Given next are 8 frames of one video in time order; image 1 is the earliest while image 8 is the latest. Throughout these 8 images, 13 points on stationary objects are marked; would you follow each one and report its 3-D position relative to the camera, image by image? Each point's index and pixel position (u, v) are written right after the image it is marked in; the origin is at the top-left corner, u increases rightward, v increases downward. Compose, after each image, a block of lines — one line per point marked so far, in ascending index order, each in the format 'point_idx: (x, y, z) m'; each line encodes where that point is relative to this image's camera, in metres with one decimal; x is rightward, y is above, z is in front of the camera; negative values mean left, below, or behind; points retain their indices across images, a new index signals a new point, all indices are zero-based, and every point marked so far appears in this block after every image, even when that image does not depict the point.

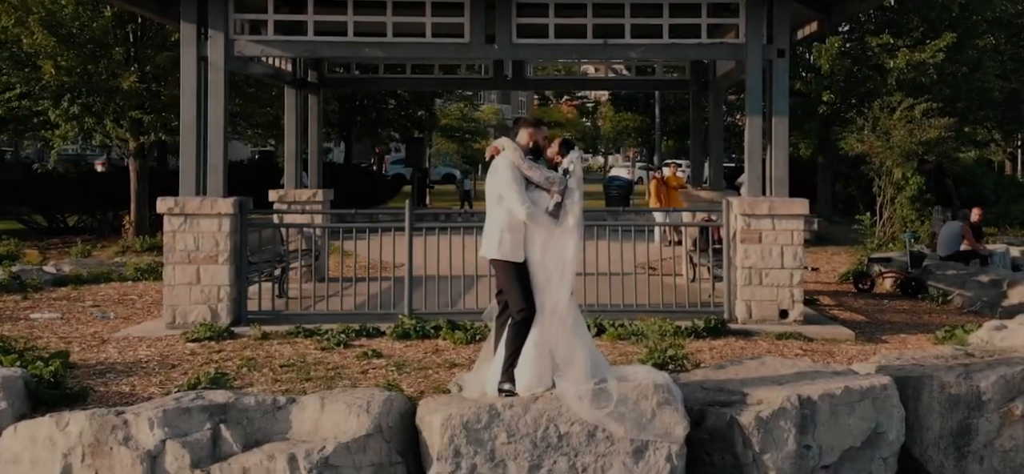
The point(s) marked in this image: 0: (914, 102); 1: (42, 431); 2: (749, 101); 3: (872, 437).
0: (+6.1, +2.0, +15.8) m
1: (-2.3, -0.9, +5.0) m
2: (+1.9, +1.1, +8.5) m
3: (+1.8, -1.0, +5.2) m
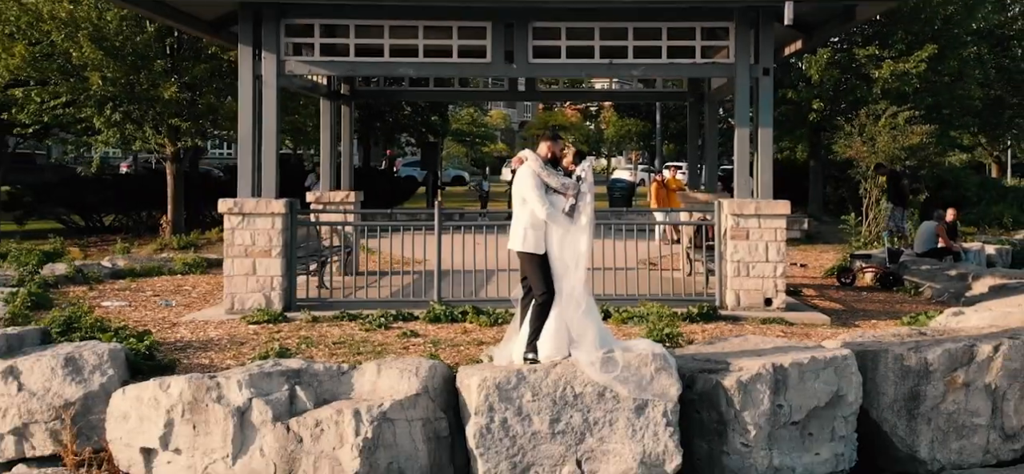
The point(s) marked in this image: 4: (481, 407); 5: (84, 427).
0: (+6.3, +2.1, +16.8) m
1: (-2.1, -0.9, +6.0) m
2: (+2.1, +1.1, +9.6) m
3: (+2.0, -1.0, +6.2) m
4: (-0.2, -1.0, +5.9) m
5: (-2.6, -1.2, +6.3) m
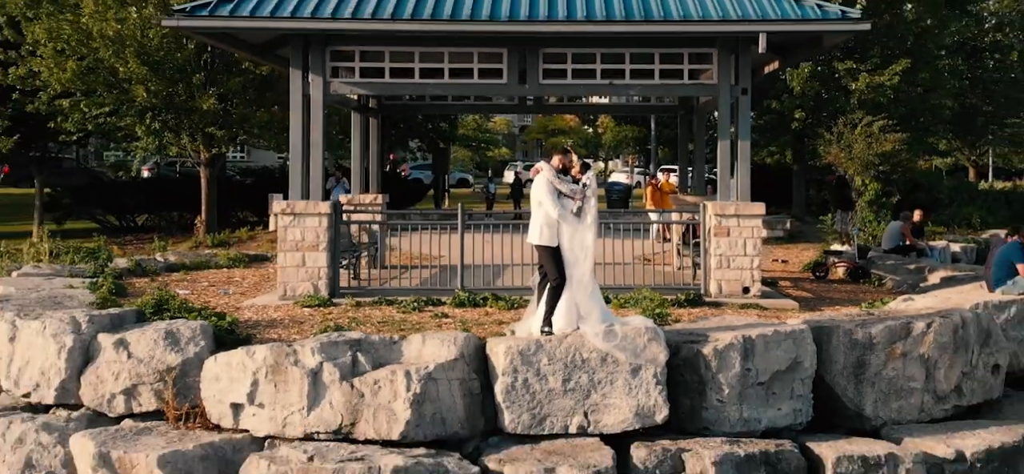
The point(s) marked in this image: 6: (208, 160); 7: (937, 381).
0: (+6.4, +2.1, +18.3) m
1: (-2.0, -0.9, +7.4) m
2: (+2.2, +1.2, +11.0) m
3: (+2.1, -0.9, +7.7) m
4: (0.0, -0.9, +7.3) m
5: (-2.4, -1.1, +7.7) m
6: (-5.5, +1.4, +18.7) m
7: (+3.3, -1.1, +8.1) m
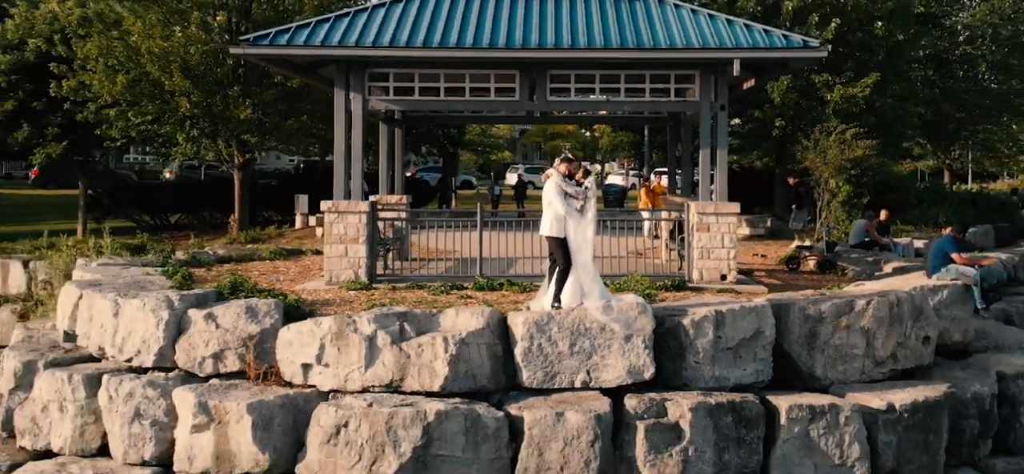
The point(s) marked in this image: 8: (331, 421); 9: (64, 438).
0: (+6.5, +2.1, +20.1) m
1: (-1.8, -0.8, +9.2) m
2: (+2.4, +1.2, +12.8) m
3: (+2.3, -0.9, +9.5) m
4: (+0.1, -0.9, +9.1) m
5: (-2.3, -1.1, +9.5) m
6: (-5.4, +1.5, +20.4) m
7: (+3.5, -1.1, +9.9) m
8: (-1.5, -1.5, +8.7) m
9: (-4.1, -1.9, +9.6) m
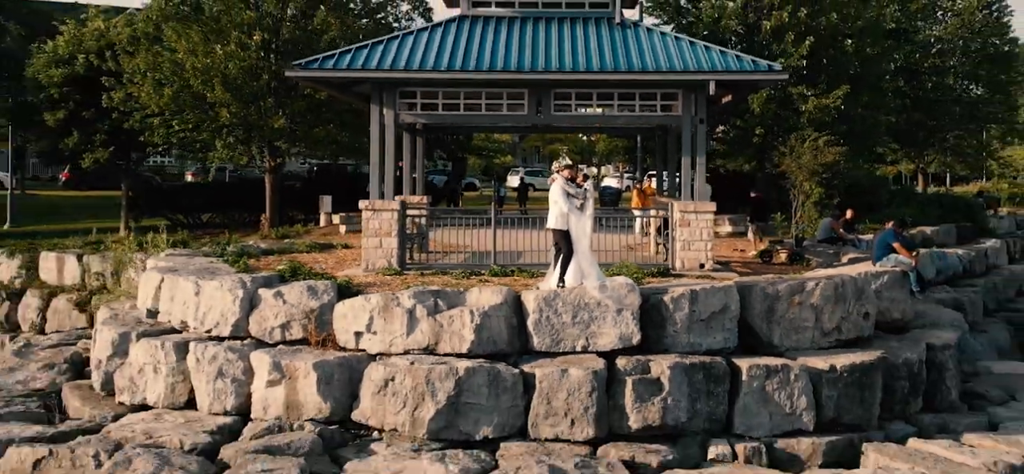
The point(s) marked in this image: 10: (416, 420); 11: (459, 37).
0: (+6.6, +2.2, +22.3) m
1: (-1.7, -0.7, +11.4) m
2: (+2.5, +1.3, +14.9) m
3: (+2.4, -0.8, +11.6) m
4: (+0.3, -0.8, +11.2) m
5: (-2.2, -1.0, +11.6) m
6: (-5.2, +1.5, +22.6) m
7: (+3.6, -1.0, +12.1) m
8: (-1.4, -1.4, +10.8) m
9: (-4.0, -1.8, +11.7) m
10: (-1.0, -1.9, +10.7) m
11: (-0.8, +2.9, +15.3) m
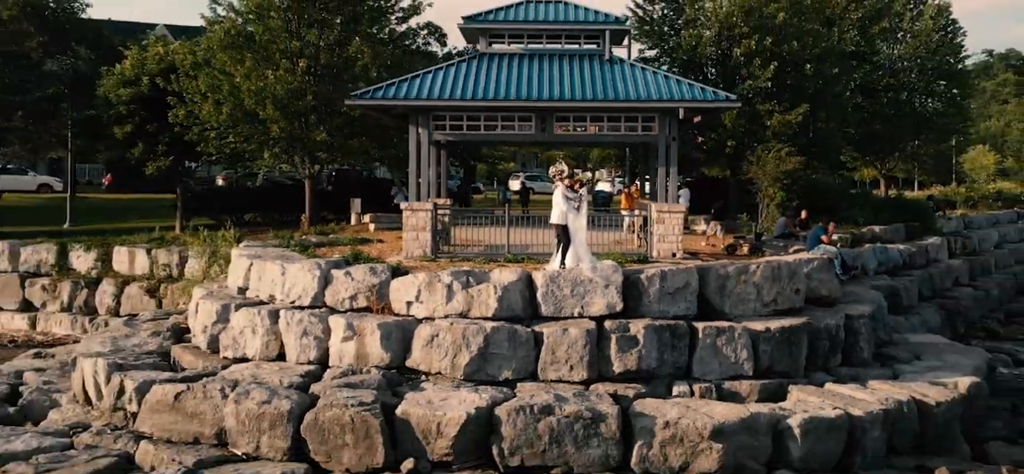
0: (+6.7, +2.3, +26.0) m
1: (-1.5, -0.6, +15.0) m
2: (+2.7, +1.4, +18.6) m
3: (+2.6, -0.7, +15.3) m
4: (+0.5, -0.7, +14.9) m
5: (-2.0, -0.9, +15.2) m
6: (-5.1, +1.6, +26.2) m
7: (+3.8, -0.9, +15.7) m
8: (-1.2, -1.3, +14.5) m
9: (-3.8, -1.7, +15.3) m
10: (-0.8, -1.8, +14.3) m
11: (-0.6, +3.0, +19.0) m
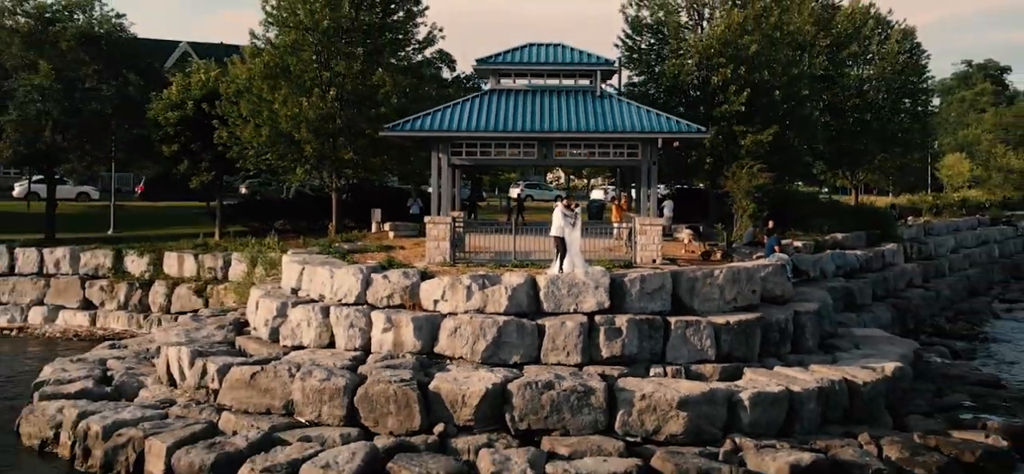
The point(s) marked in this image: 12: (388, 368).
0: (+6.8, +2.1, +29.4) m
1: (-1.4, -0.8, +18.4) m
2: (+2.8, +1.2, +22.0) m
3: (+2.7, -0.9, +18.7) m
4: (+0.6, -0.9, +18.3) m
5: (-1.8, -1.0, +18.7) m
6: (-5.0, +1.4, +29.6) m
7: (+4.0, -1.1, +19.2) m
8: (-1.0, -1.5, +17.9) m
9: (-3.7, -1.8, +18.7) m
10: (-0.6, -1.9, +17.7) m
11: (-0.5, +2.8, +22.4) m
12: (-2.0, -2.2, +17.1) m
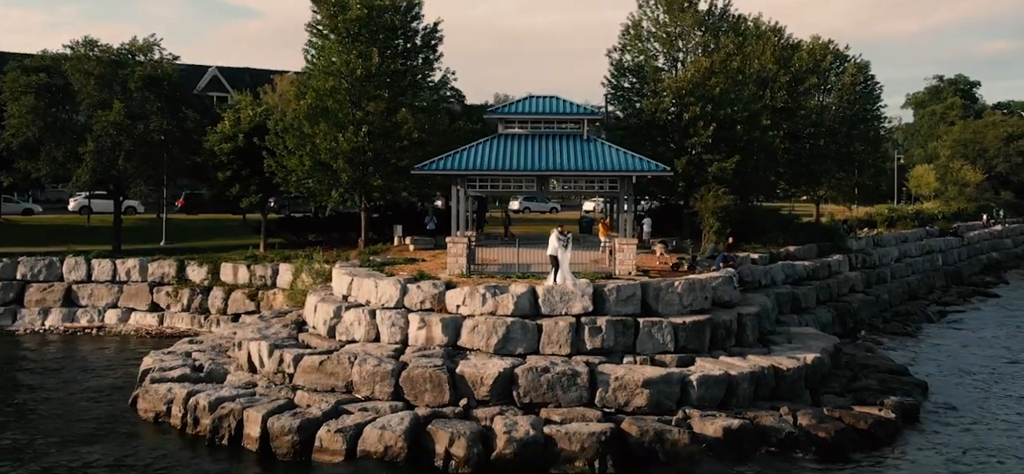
0: (+6.9, +1.6, +34.8) m
1: (-1.2, -1.2, +23.8) m
2: (+2.9, +0.7, +27.4) m
3: (+2.8, -1.3, +24.1) m
4: (+0.7, -1.3, +23.7) m
5: (-1.7, -1.5, +24.0) m
6: (-4.9, +1.0, +35.0) m
7: (+4.1, -1.5, +24.6) m
8: (-0.9, -2.0, +23.3) m
9: (-3.6, -2.3, +24.1) m
10: (-0.5, -2.4, +23.1) m
11: (-0.4, +2.4, +27.8) m
12: (-1.9, -2.6, +22.5) m
